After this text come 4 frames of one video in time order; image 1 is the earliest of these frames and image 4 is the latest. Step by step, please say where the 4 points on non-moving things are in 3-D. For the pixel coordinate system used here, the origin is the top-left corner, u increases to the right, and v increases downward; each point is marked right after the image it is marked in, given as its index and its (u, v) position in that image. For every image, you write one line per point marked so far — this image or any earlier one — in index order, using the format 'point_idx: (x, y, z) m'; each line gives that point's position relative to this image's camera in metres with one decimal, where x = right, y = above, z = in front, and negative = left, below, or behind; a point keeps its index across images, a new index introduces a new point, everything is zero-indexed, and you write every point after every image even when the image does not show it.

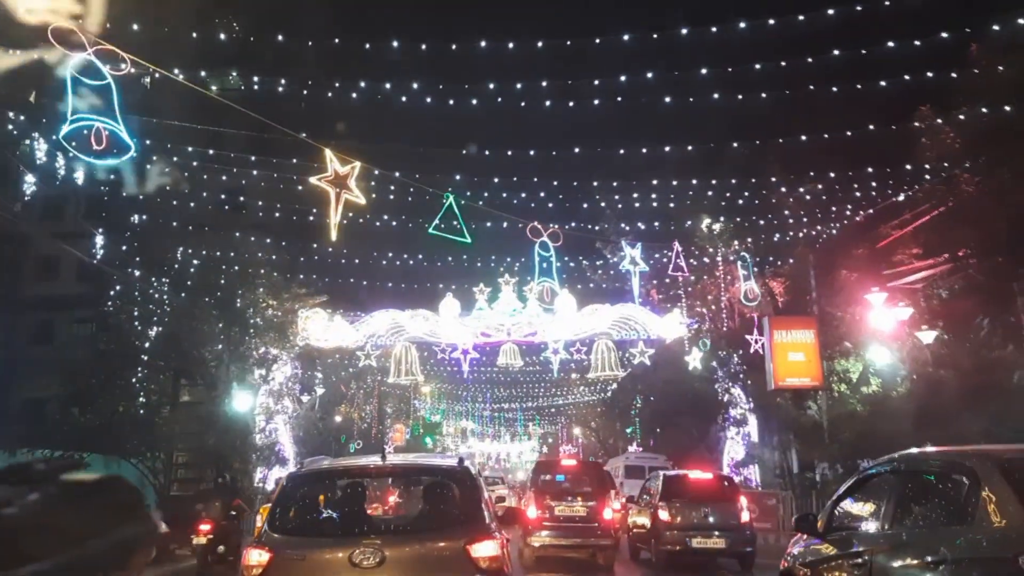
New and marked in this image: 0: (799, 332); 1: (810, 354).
0: (+4.0, -0.6, +18.4) m
1: (+4.1, -0.9, +18.3) m
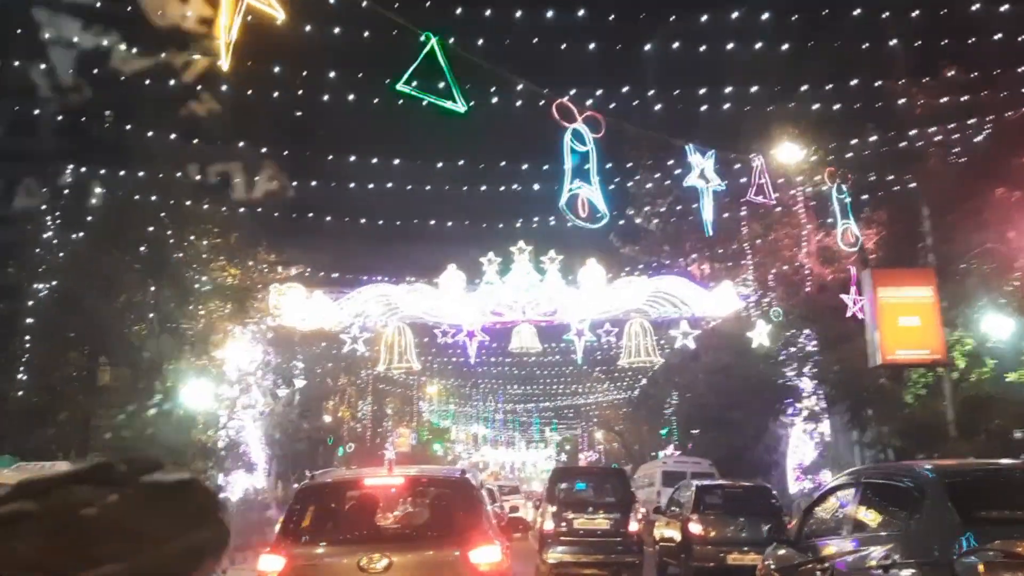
0: (+4.2, 0.0, +13.8) m
1: (+4.3, -0.3, +13.7) m
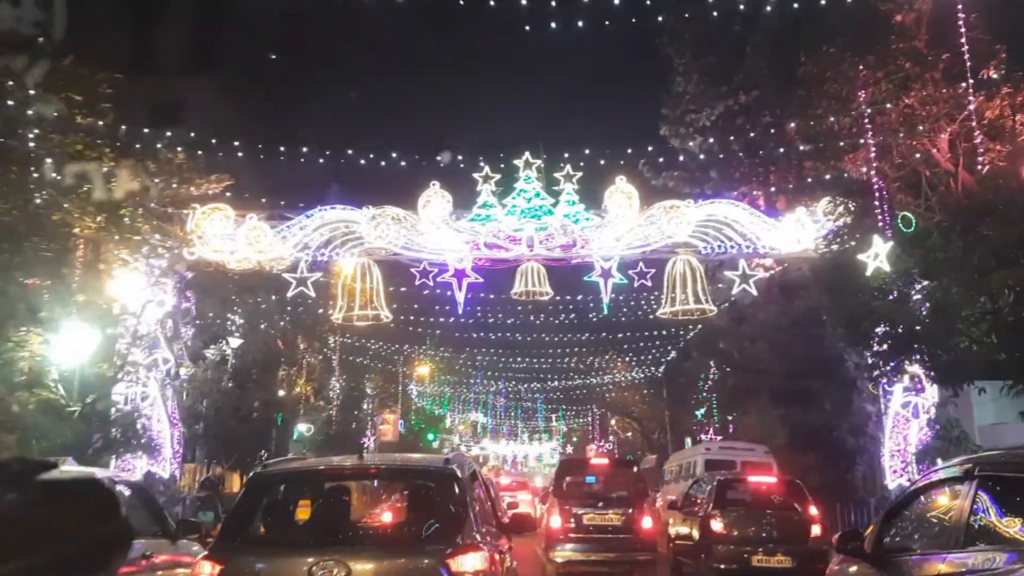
0: (+4.2, +0.9, +8.3) m
1: (+4.3, +0.6, +8.2) m
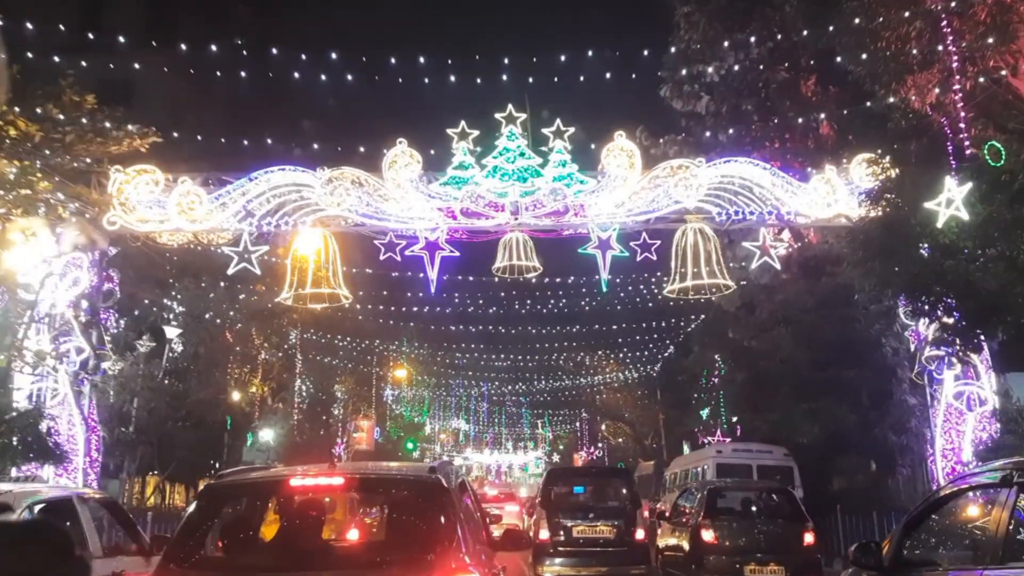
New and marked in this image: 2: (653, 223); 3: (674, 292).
0: (+4.1, +1.2, +6.0) m
1: (+4.2, +0.9, +5.8) m
2: (+1.5, +0.7, +14.4) m
3: (+1.8, 0.0, +14.3) m
